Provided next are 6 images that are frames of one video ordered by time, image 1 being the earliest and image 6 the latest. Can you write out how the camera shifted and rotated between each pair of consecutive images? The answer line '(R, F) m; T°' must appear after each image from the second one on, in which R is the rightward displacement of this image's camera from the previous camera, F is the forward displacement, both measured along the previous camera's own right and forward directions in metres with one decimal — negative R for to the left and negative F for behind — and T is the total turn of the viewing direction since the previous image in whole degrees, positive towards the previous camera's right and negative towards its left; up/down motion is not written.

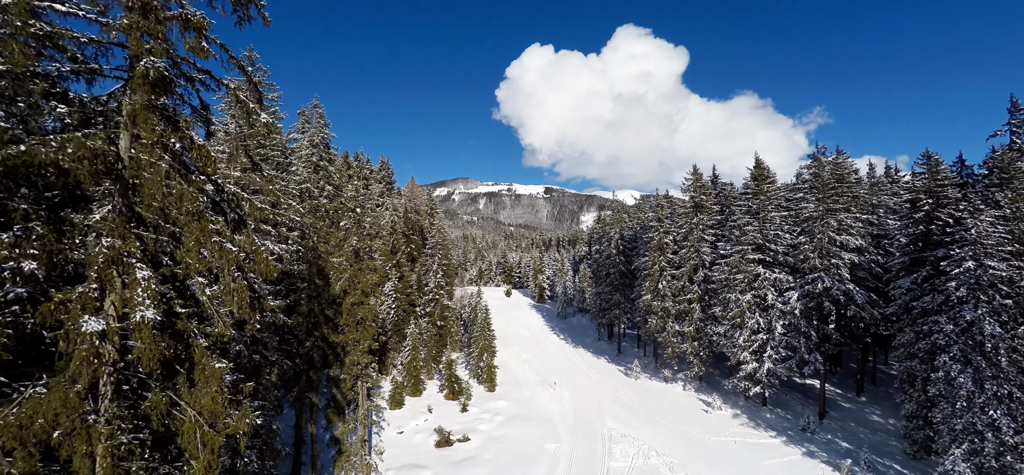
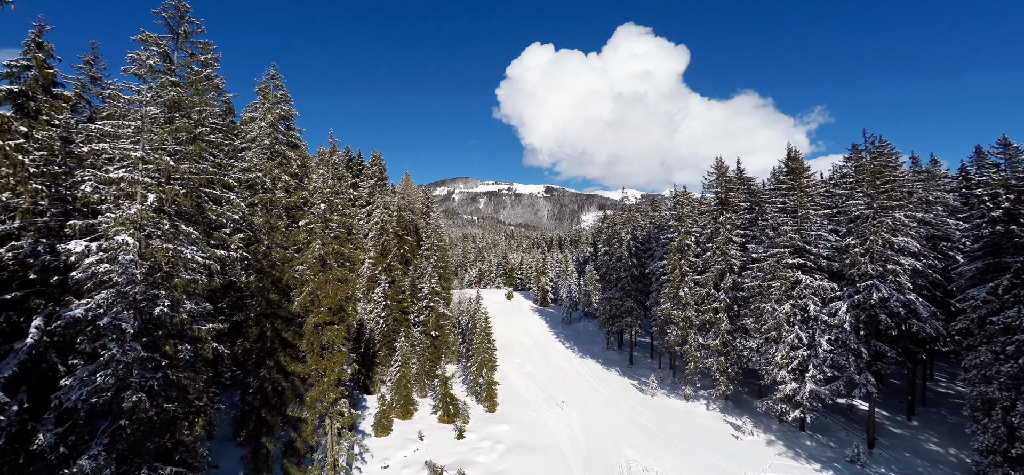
(-0.2, +4.6) m; 0°
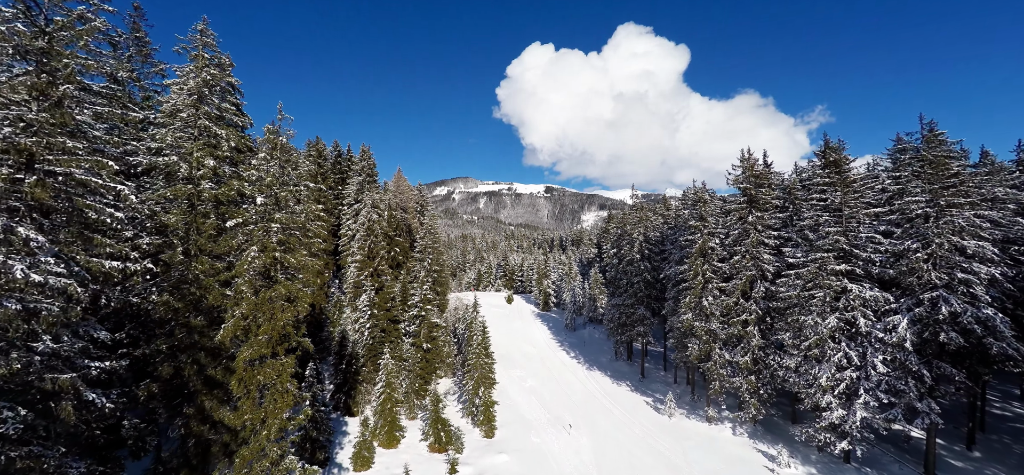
(0.0, +4.3) m; 0°
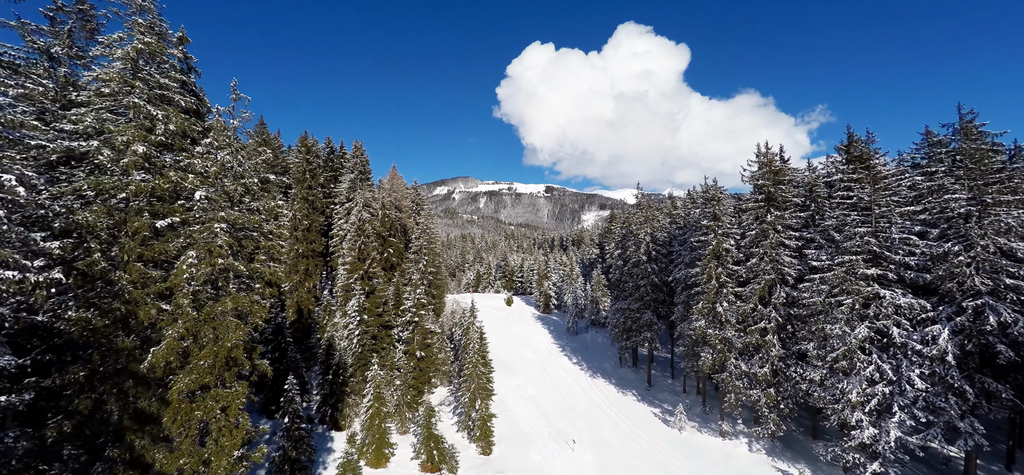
(+0.1, +2.4) m; 0°
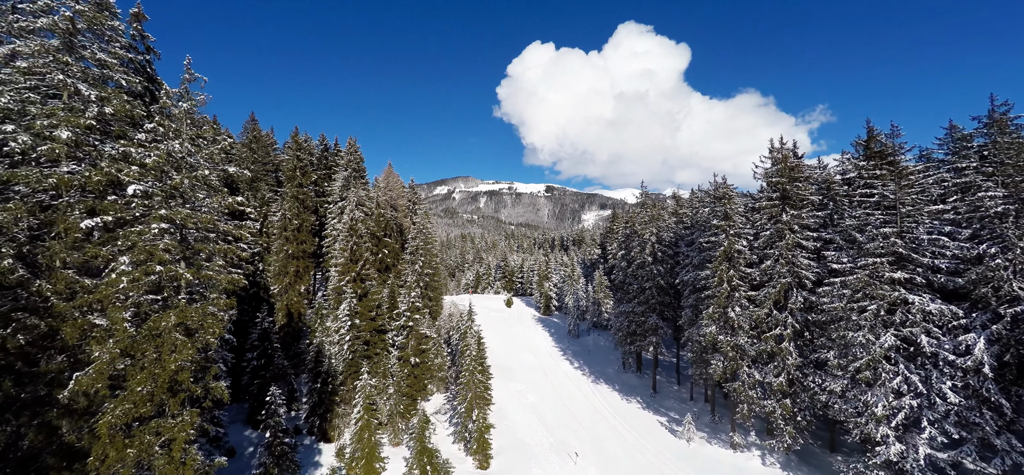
(+0.1, +1.7) m; 0°
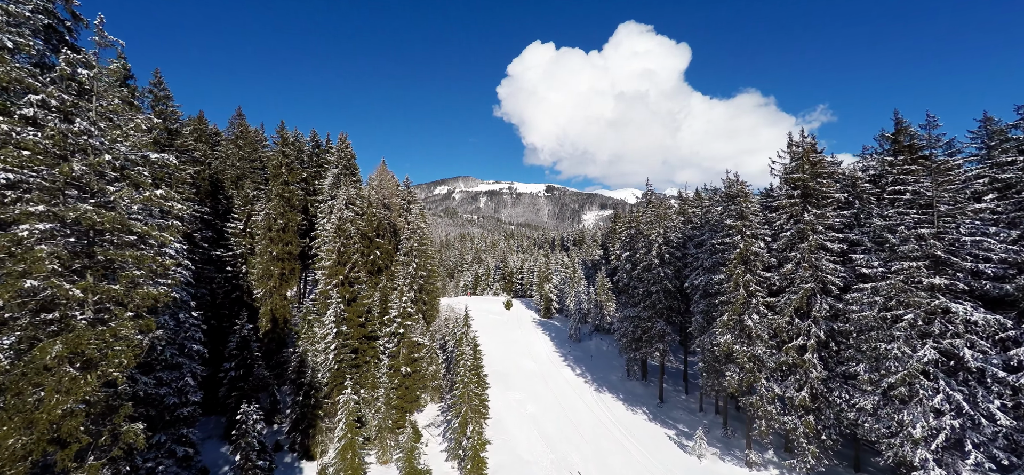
(+0.1, +2.3) m; 0°
